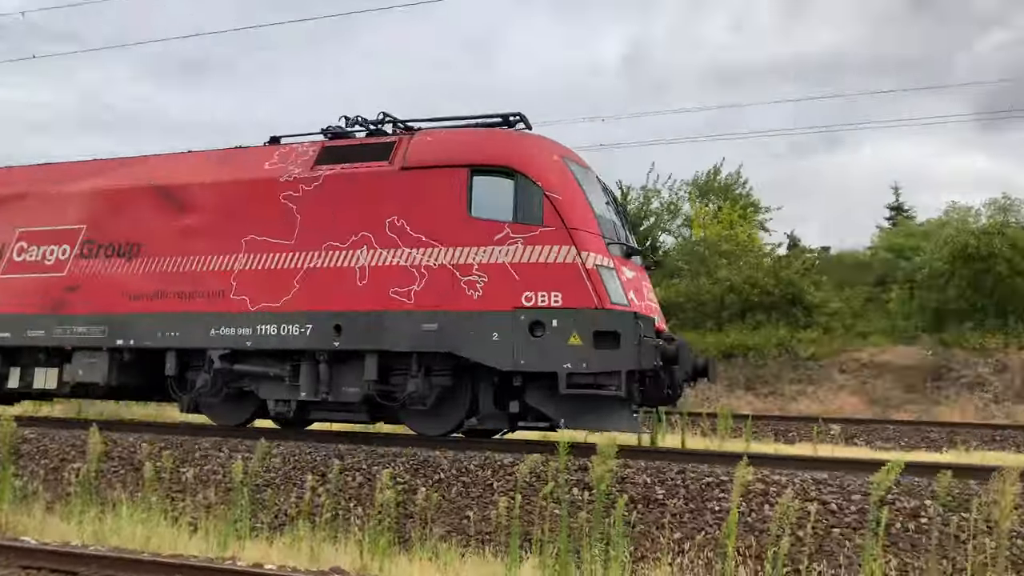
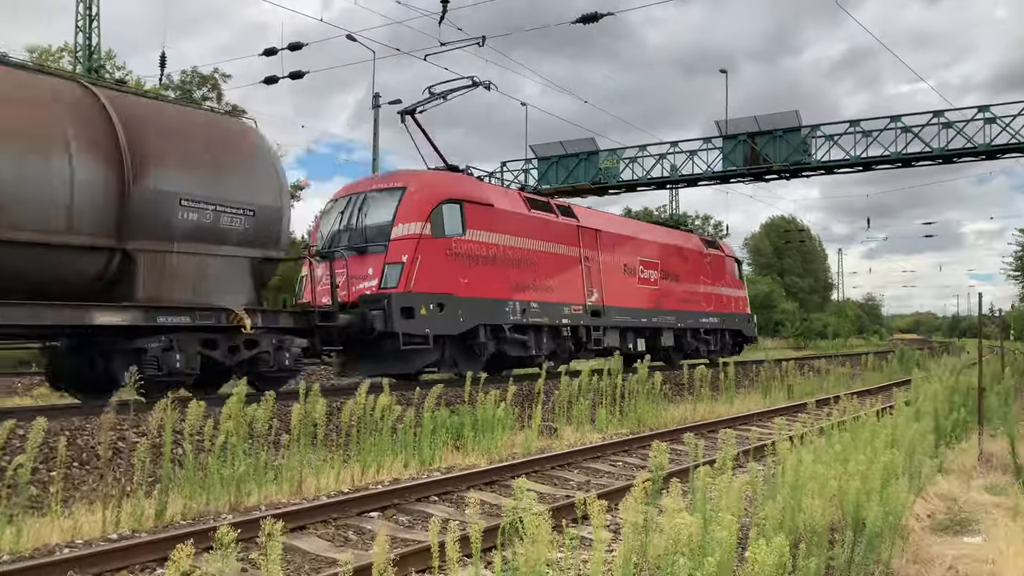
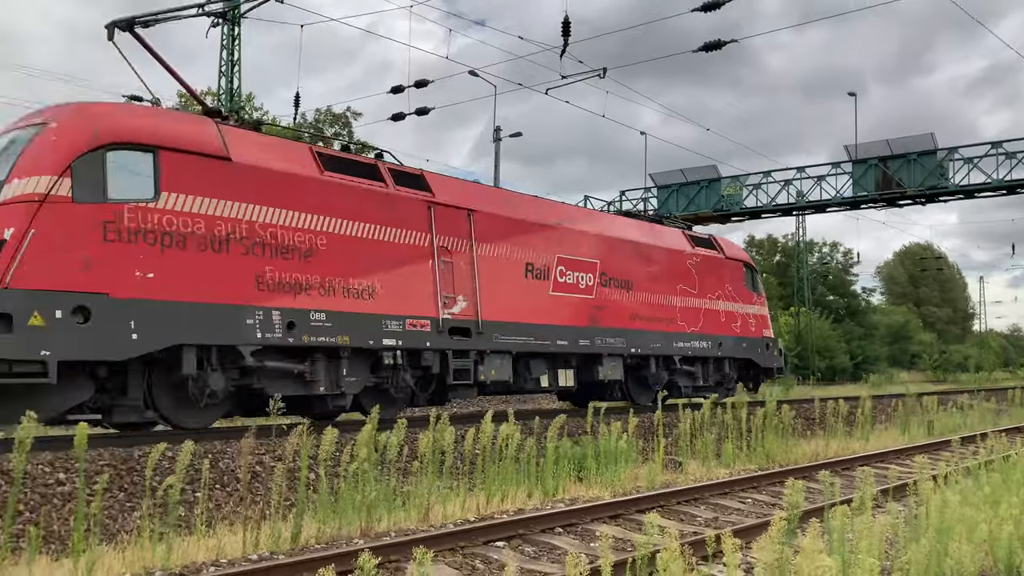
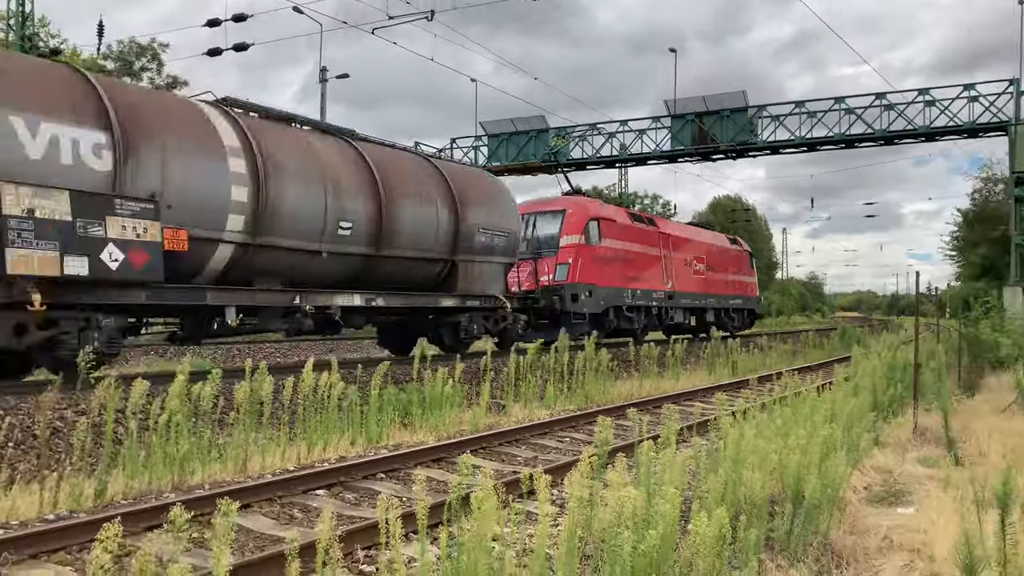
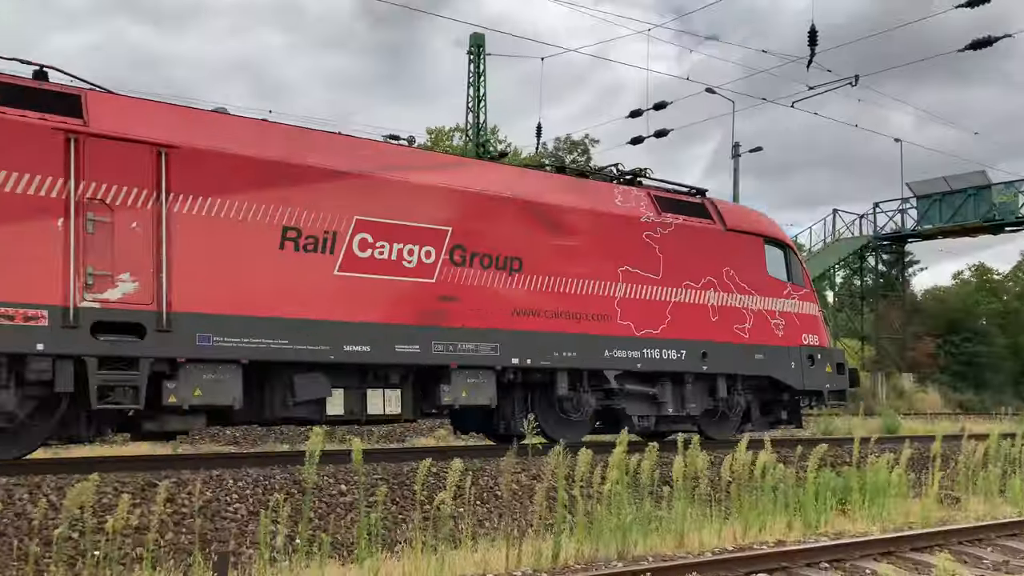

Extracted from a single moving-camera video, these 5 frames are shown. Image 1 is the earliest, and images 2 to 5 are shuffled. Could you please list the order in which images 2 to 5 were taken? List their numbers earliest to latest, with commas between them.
5, 3, 2, 4
